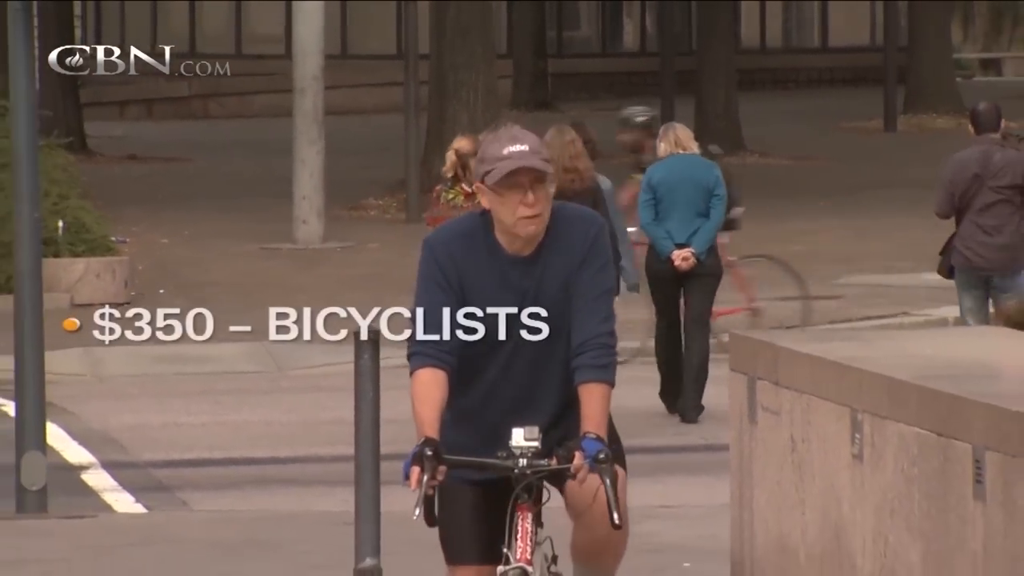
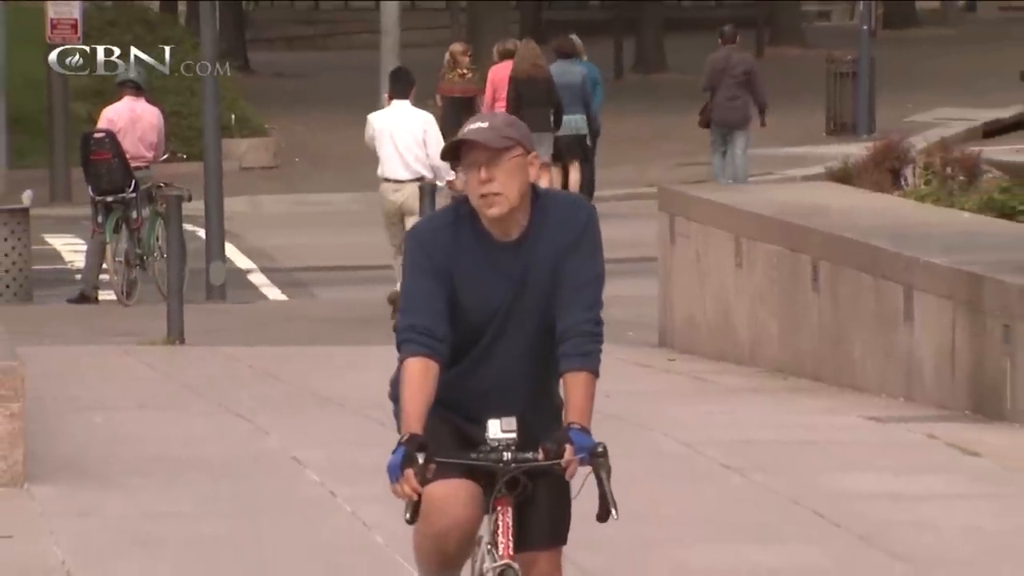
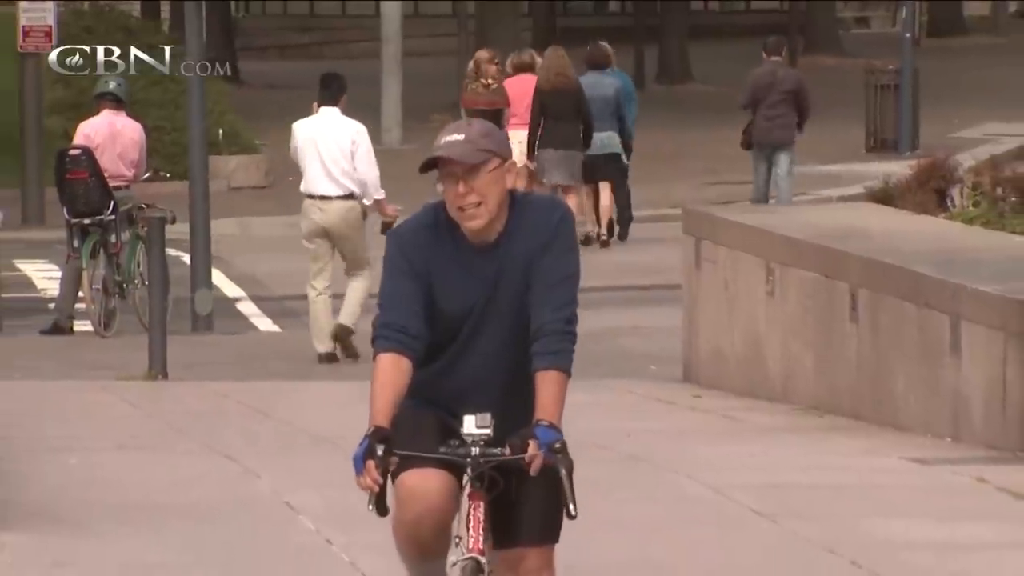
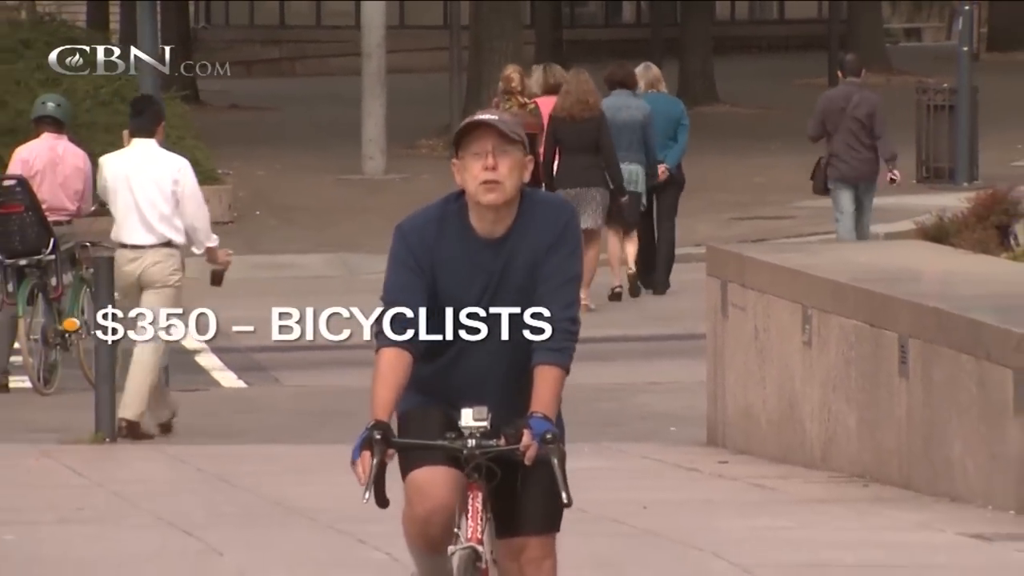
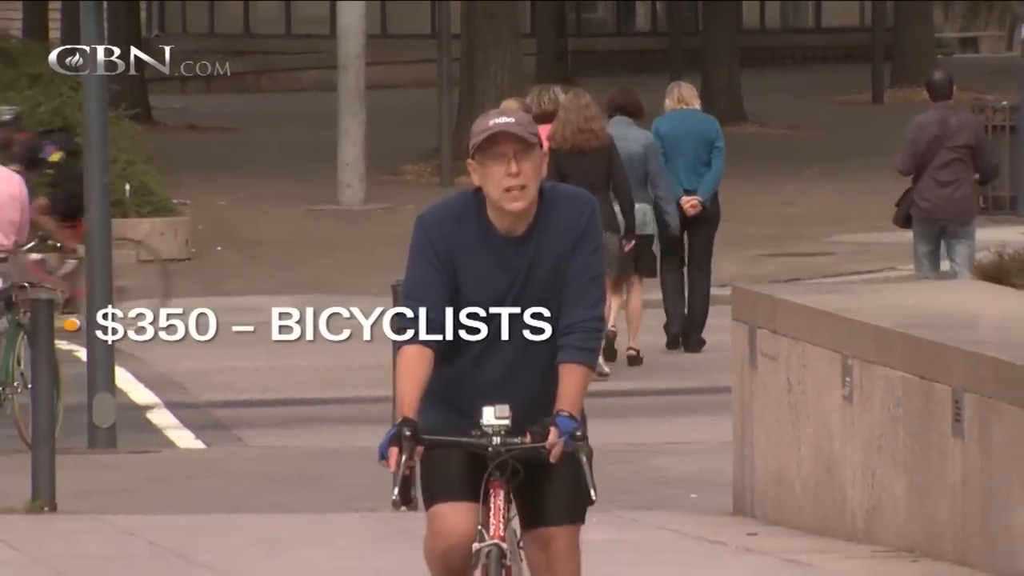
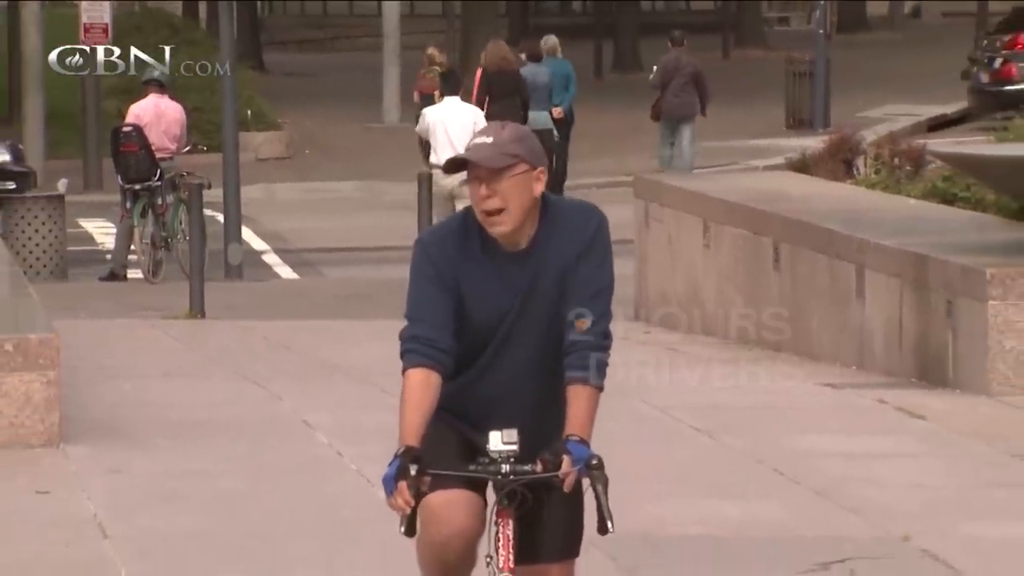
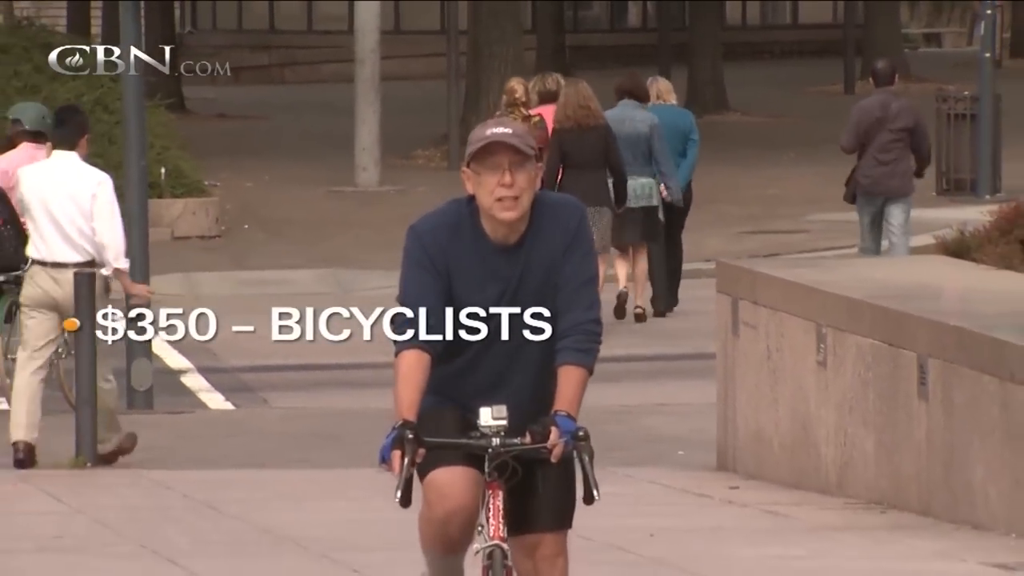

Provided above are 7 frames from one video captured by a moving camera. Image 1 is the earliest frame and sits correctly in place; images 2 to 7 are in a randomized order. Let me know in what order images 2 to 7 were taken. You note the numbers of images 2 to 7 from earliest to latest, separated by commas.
5, 7, 4, 3, 2, 6
